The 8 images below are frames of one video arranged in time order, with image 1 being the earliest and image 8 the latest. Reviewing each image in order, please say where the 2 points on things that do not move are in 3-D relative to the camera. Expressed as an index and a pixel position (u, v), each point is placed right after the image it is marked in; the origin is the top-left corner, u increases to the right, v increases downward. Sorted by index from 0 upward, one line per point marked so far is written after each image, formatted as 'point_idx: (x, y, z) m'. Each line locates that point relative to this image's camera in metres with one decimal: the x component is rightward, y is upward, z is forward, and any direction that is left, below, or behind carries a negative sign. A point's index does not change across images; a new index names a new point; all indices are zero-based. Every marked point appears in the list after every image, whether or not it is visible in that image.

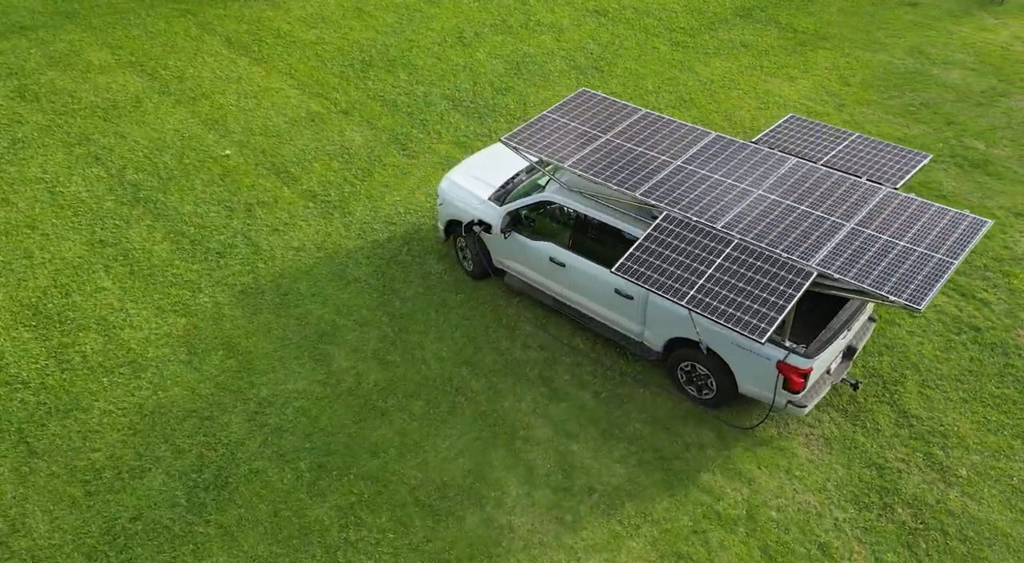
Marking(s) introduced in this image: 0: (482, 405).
0: (-0.3, -1.3, +7.8) m
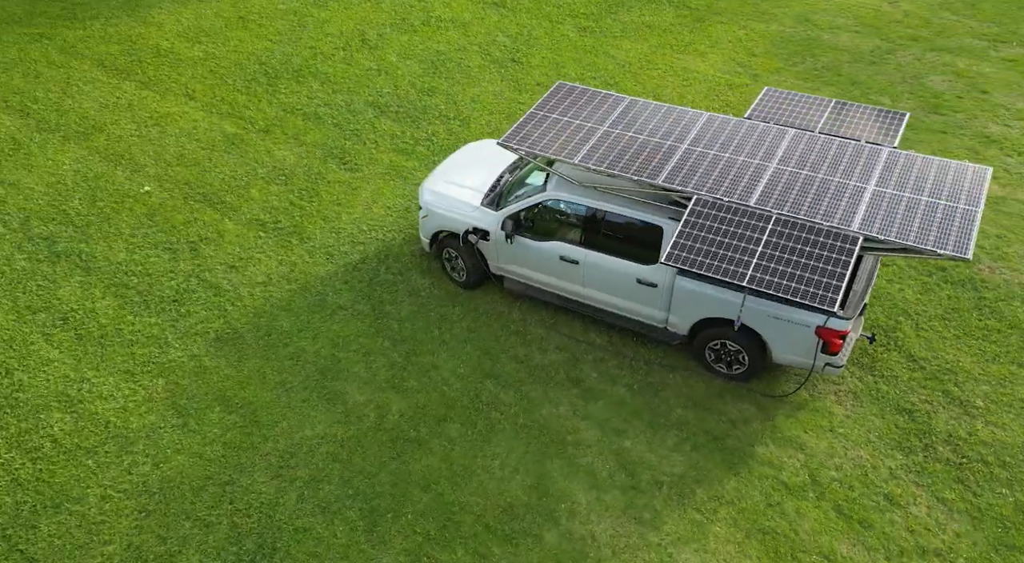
0: (+0.1, -1.4, +7.5) m
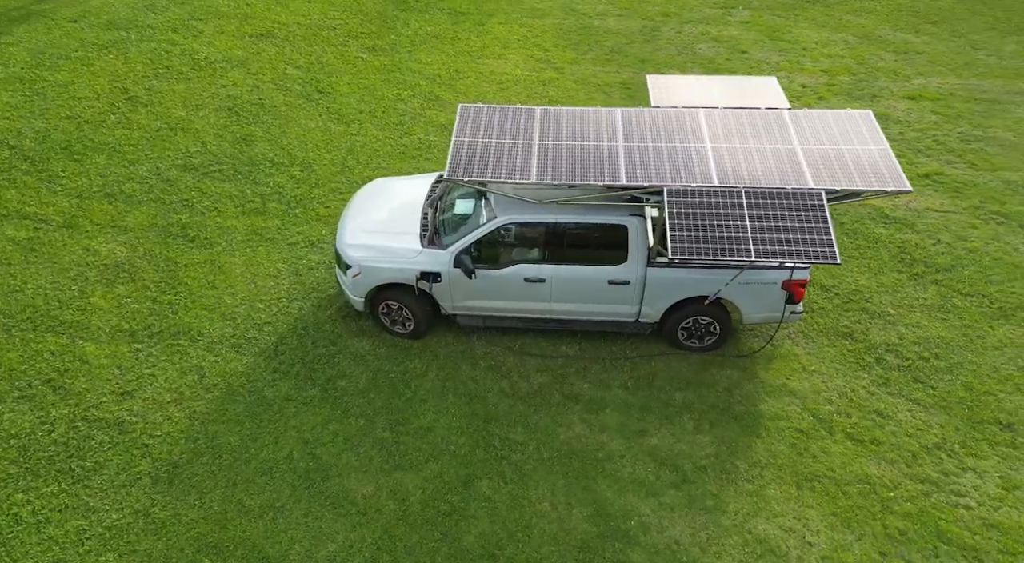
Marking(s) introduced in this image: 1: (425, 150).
0: (+0.3, -1.7, +7.2) m
1: (-1.5, +2.2, +11.7) m
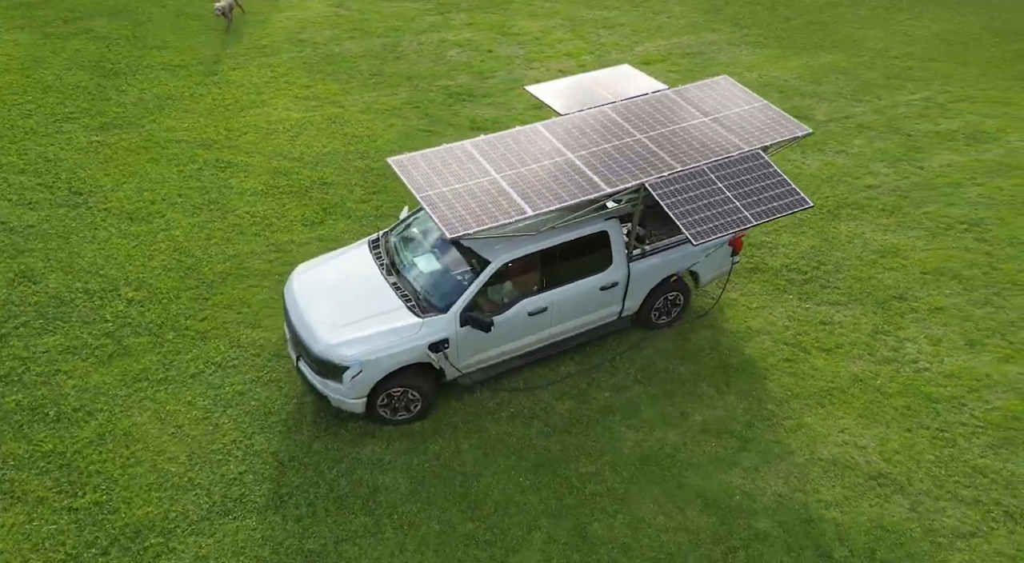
0: (+1.1, -1.9, +7.1) m
1: (-3.6, +0.9, +10.3) m
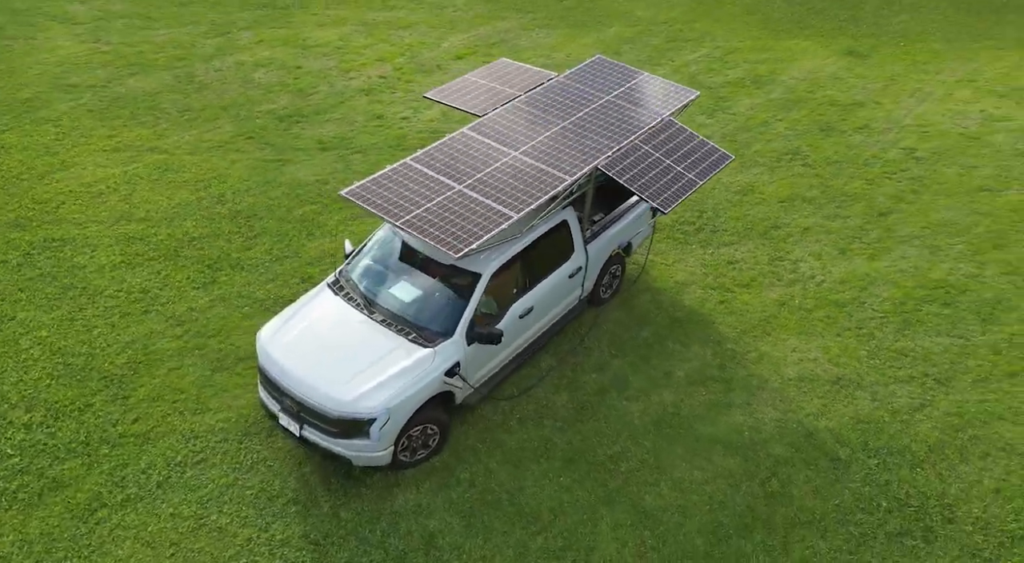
0: (+1.4, -1.6, +7.5) m
1: (-4.5, -0.2, +9.0) m
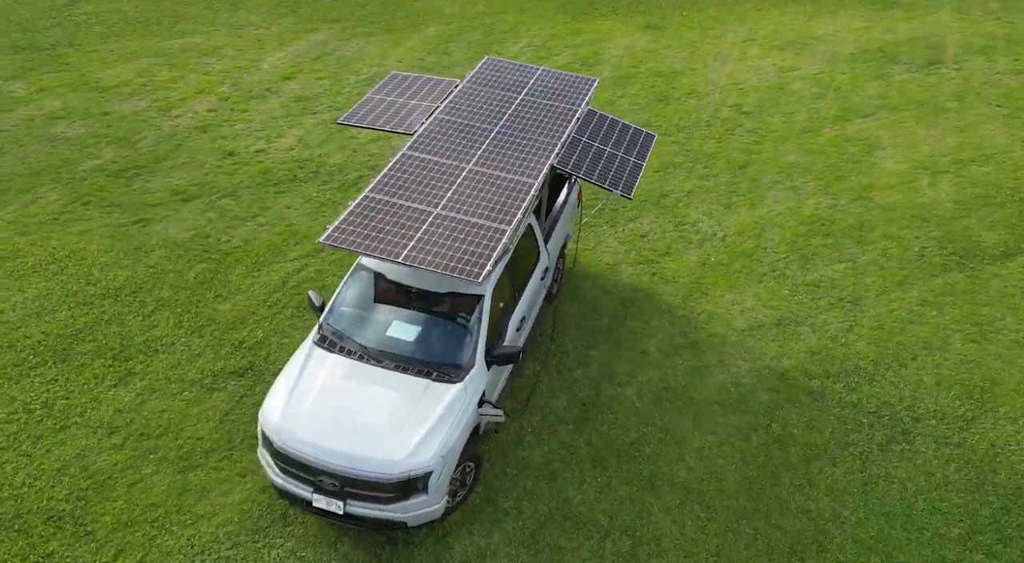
0: (+1.5, -1.5, +7.7) m
1: (-4.8, -1.3, +7.5) m
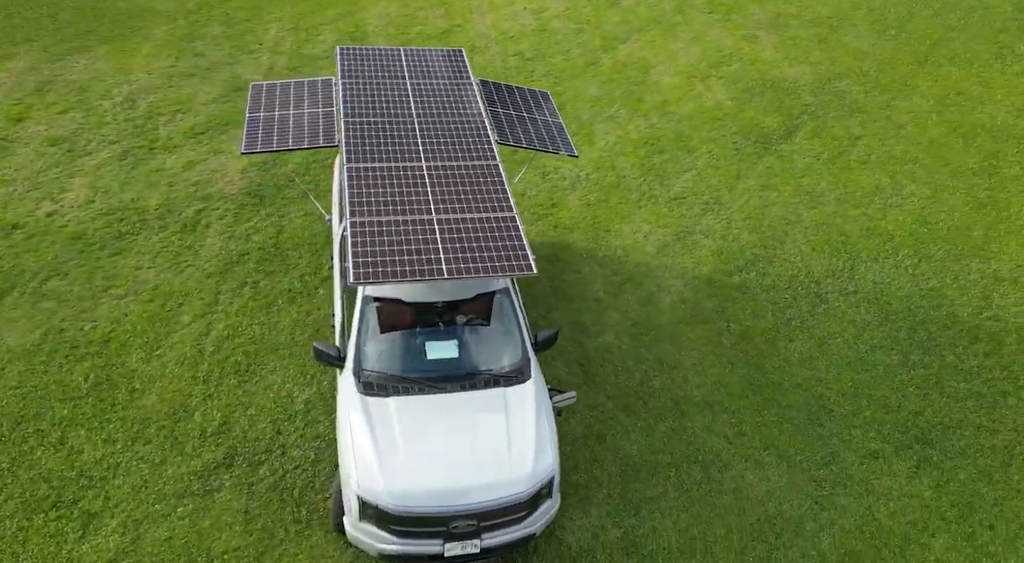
0: (+1.5, -0.8, +8.2) m
1: (-4.0, -2.5, +5.8) m
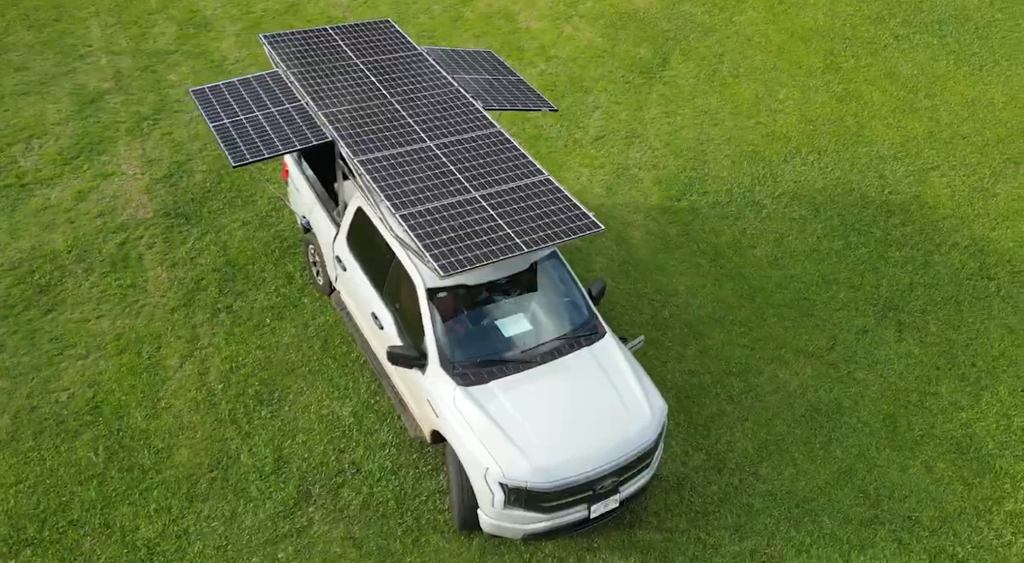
0: (+1.6, -0.1, +8.7) m
1: (-2.7, -3.0, +5.2) m
